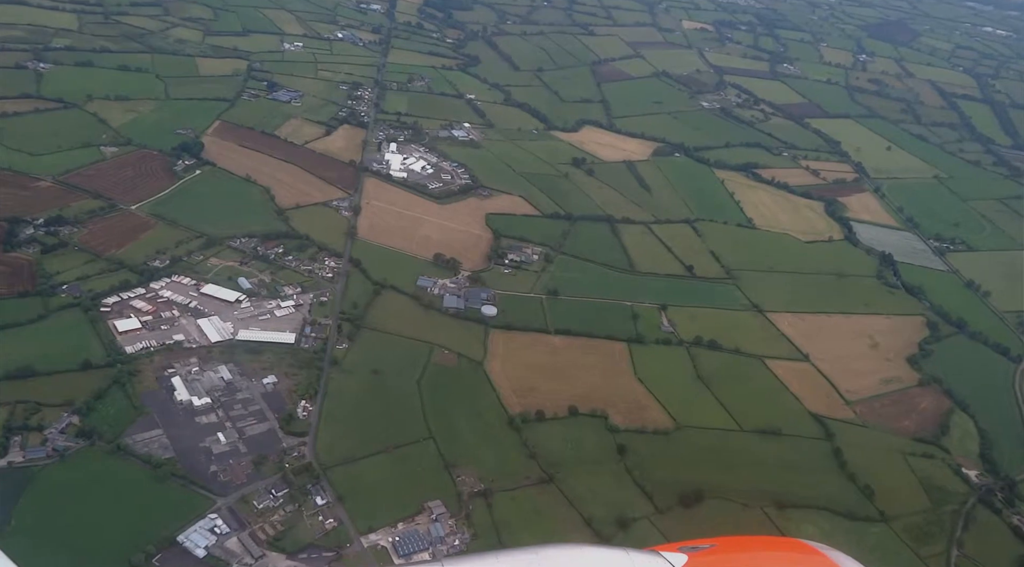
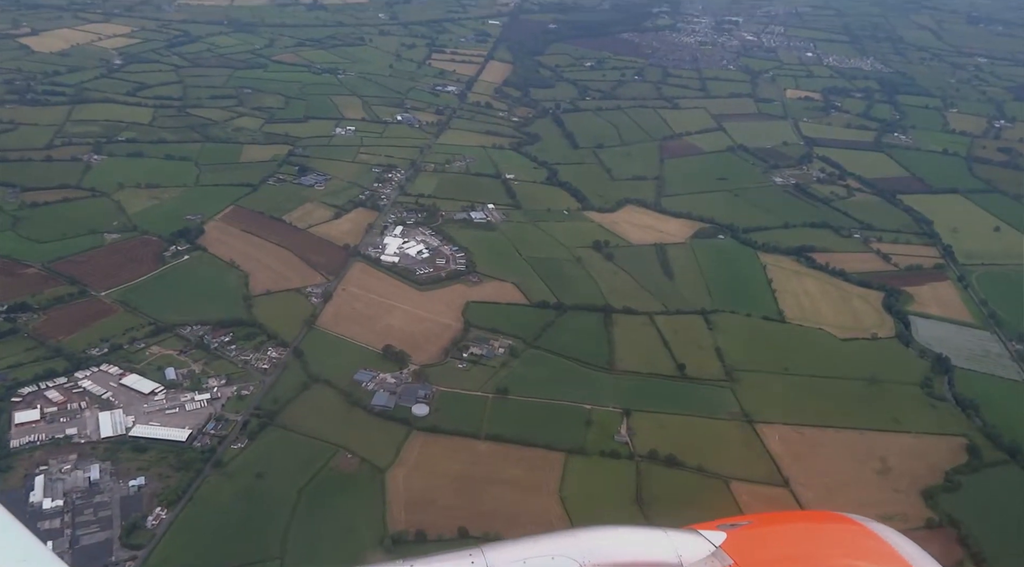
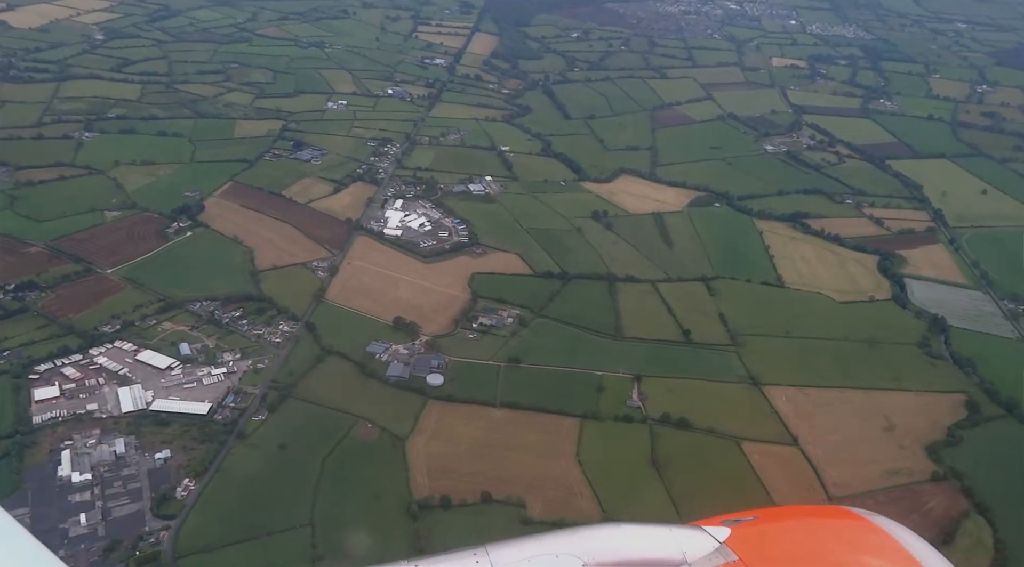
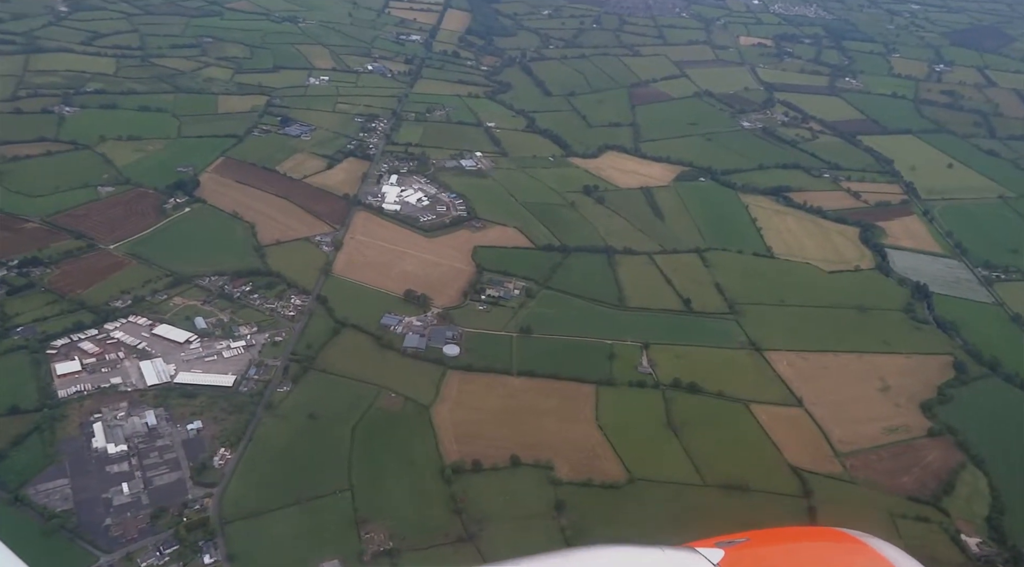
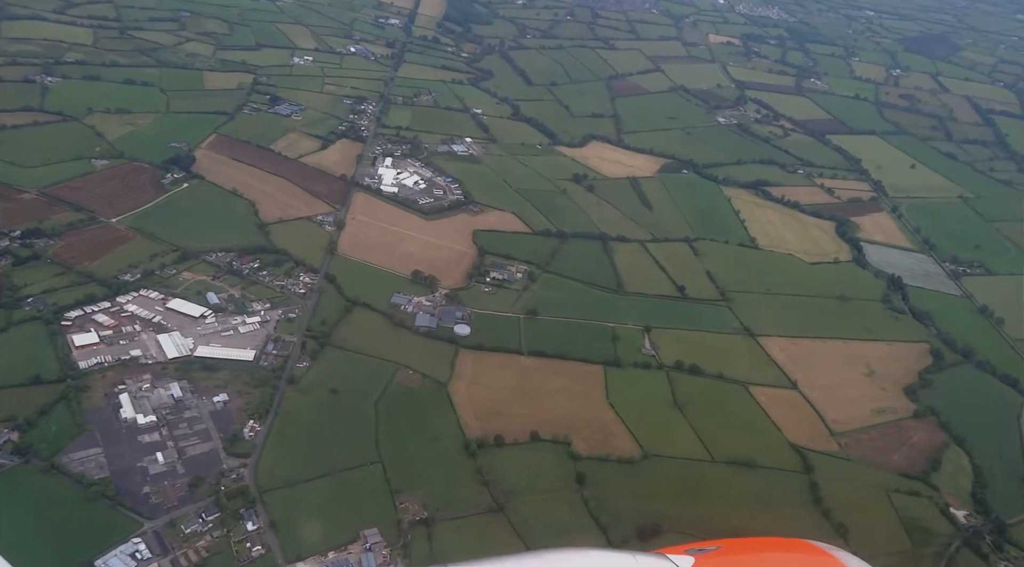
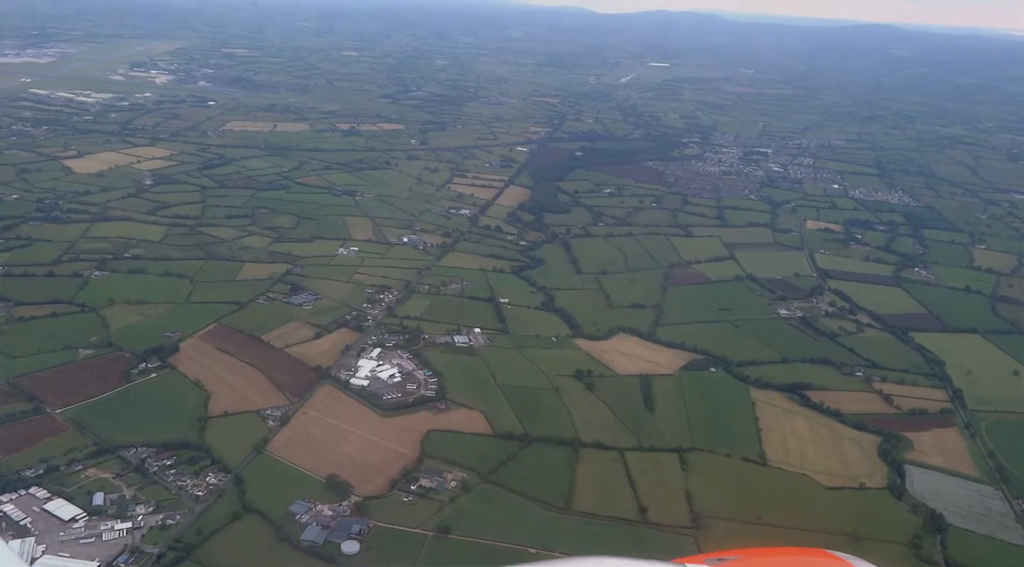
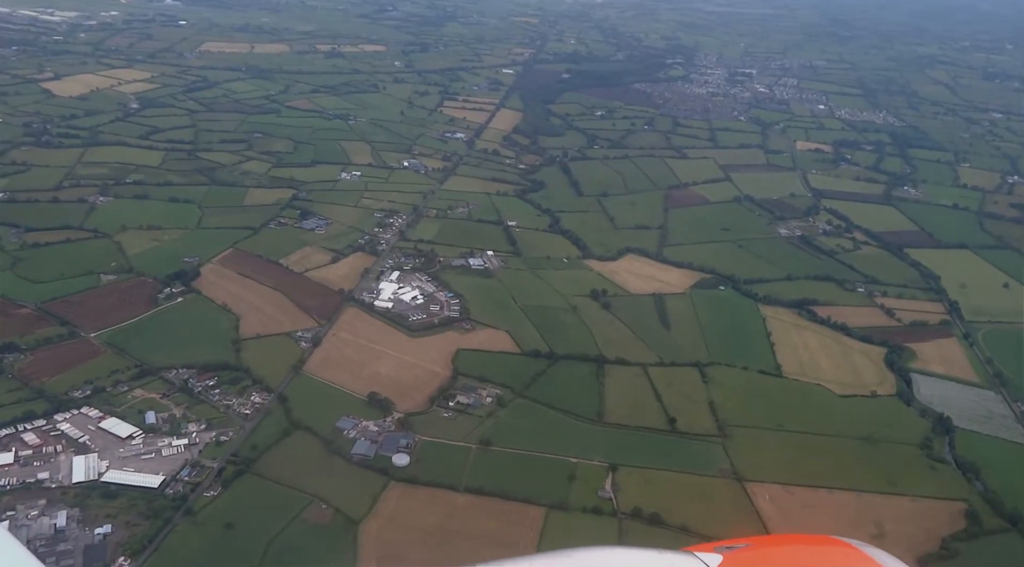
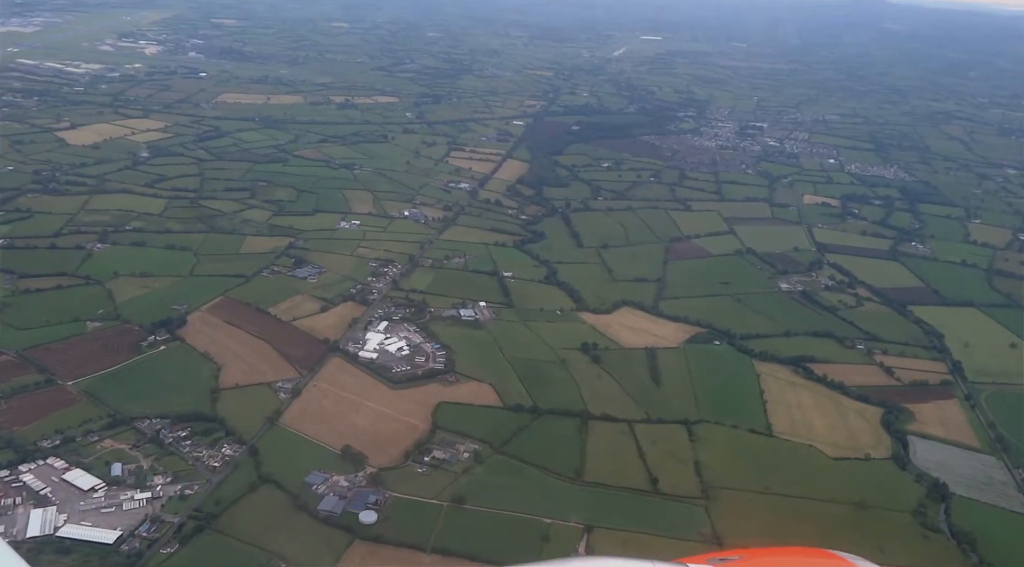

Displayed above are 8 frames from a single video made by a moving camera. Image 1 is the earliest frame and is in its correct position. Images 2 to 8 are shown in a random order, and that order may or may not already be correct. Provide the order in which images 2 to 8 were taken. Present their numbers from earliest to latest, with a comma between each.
5, 4, 3, 2, 7, 8, 6
